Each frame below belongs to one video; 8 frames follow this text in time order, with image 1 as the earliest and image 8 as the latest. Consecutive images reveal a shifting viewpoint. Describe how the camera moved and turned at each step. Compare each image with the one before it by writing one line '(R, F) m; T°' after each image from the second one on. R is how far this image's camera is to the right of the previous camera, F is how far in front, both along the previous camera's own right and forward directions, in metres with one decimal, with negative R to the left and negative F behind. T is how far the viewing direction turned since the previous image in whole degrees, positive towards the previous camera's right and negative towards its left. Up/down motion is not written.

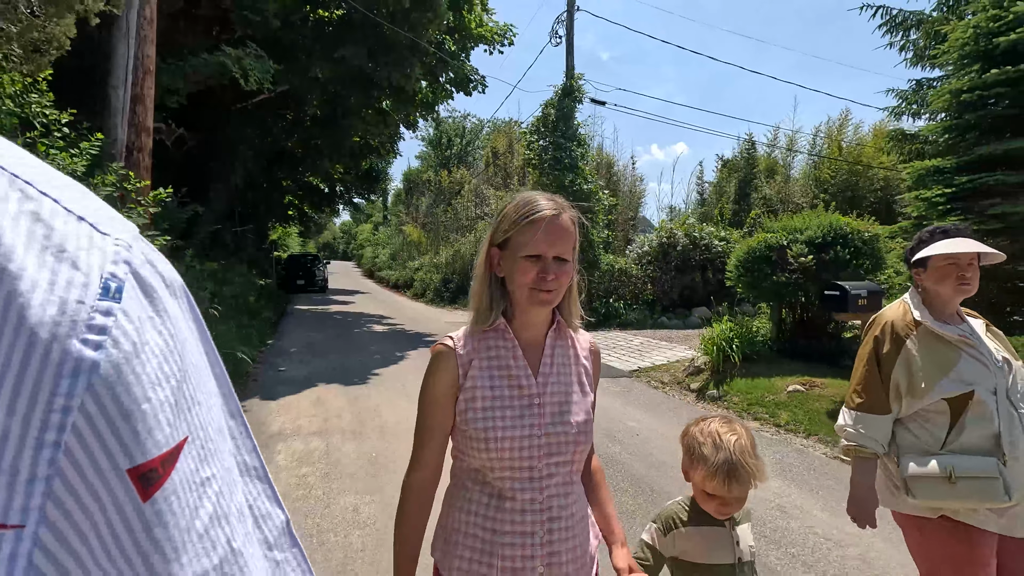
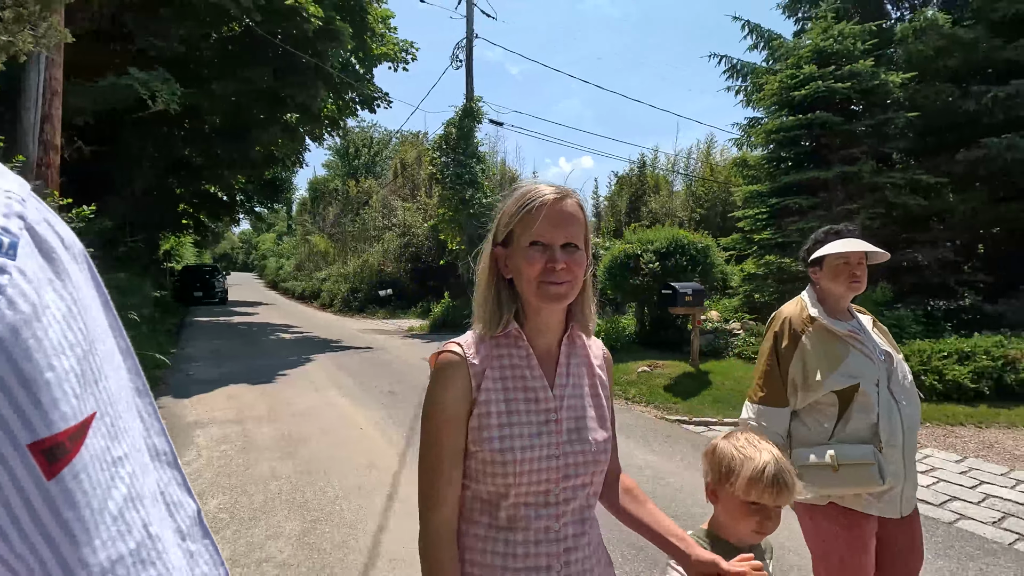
(+0.2, -1.1) m; +9°
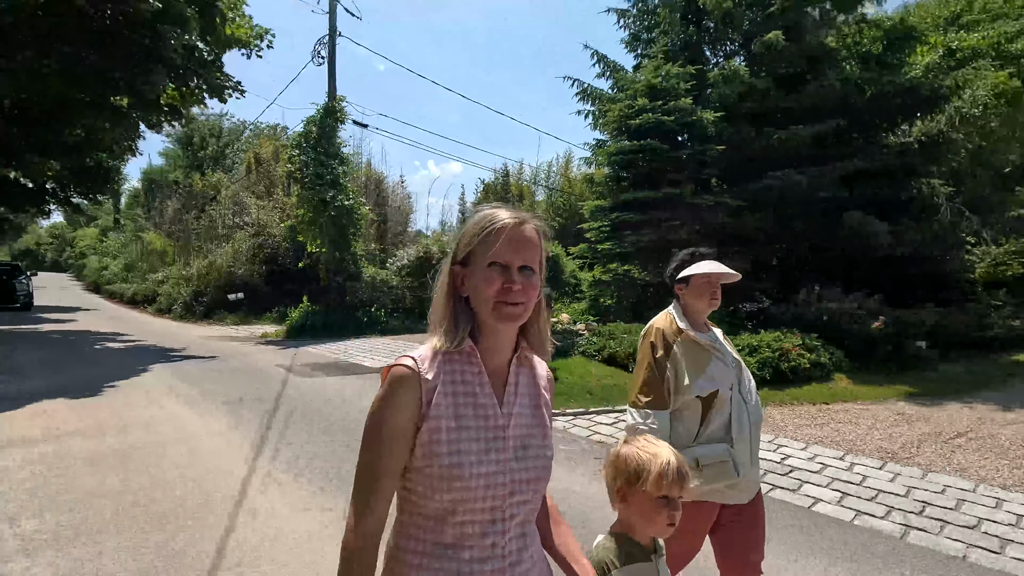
(+0.1, -0.4) m; +14°
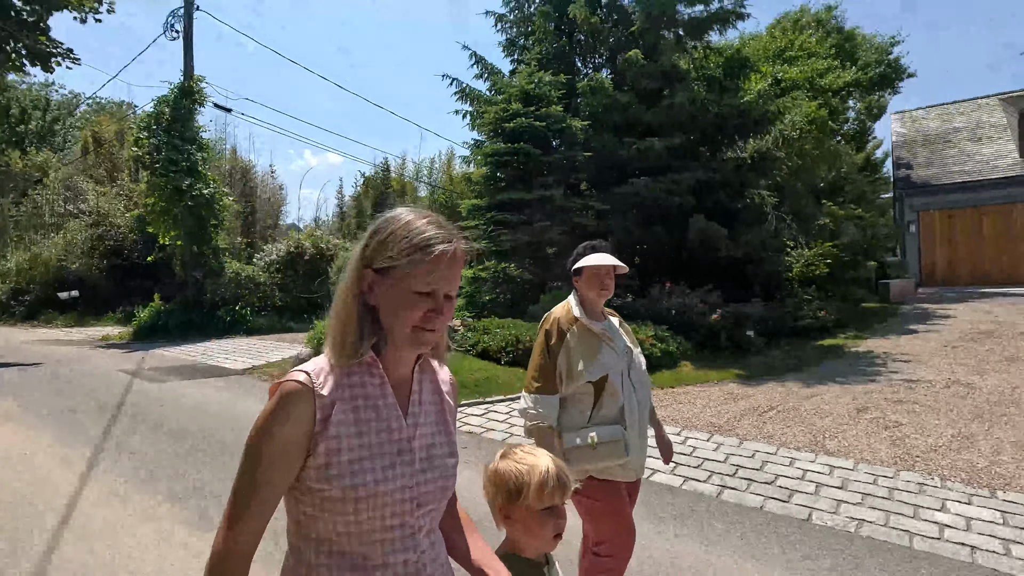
(+0.1, -0.2) m; +12°
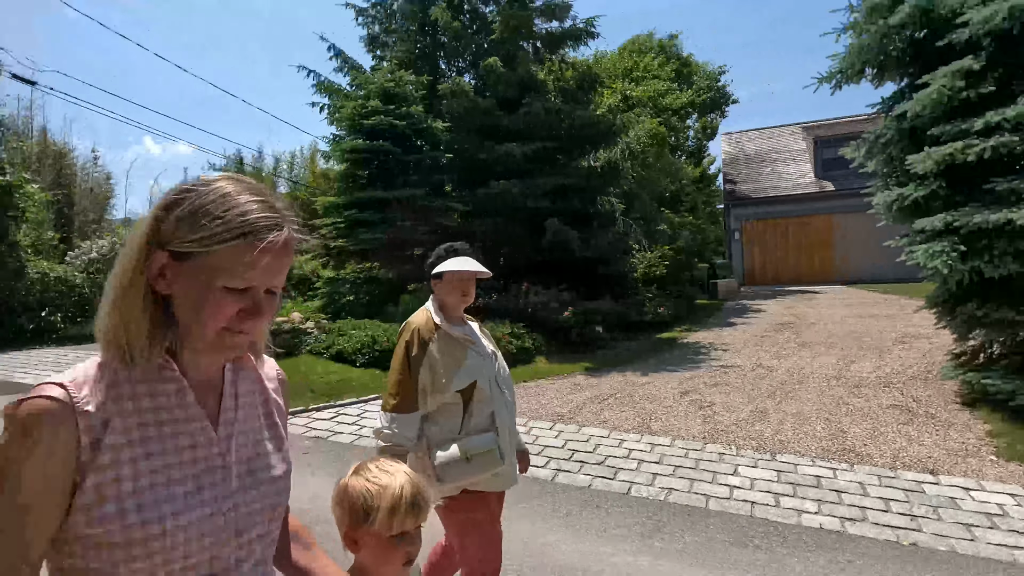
(+0.3, -0.1) m; +13°
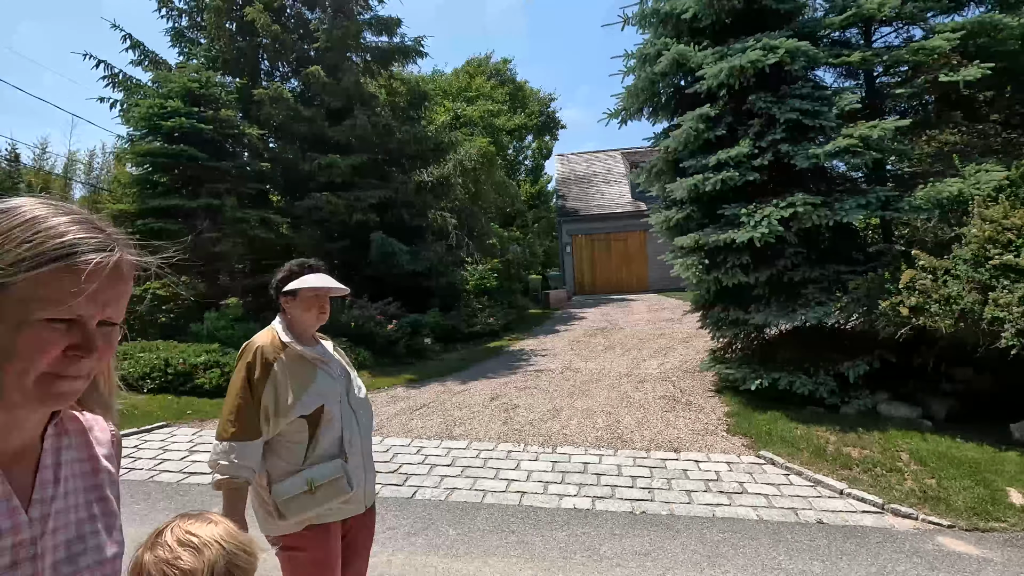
(+0.6, -0.3) m; +15°
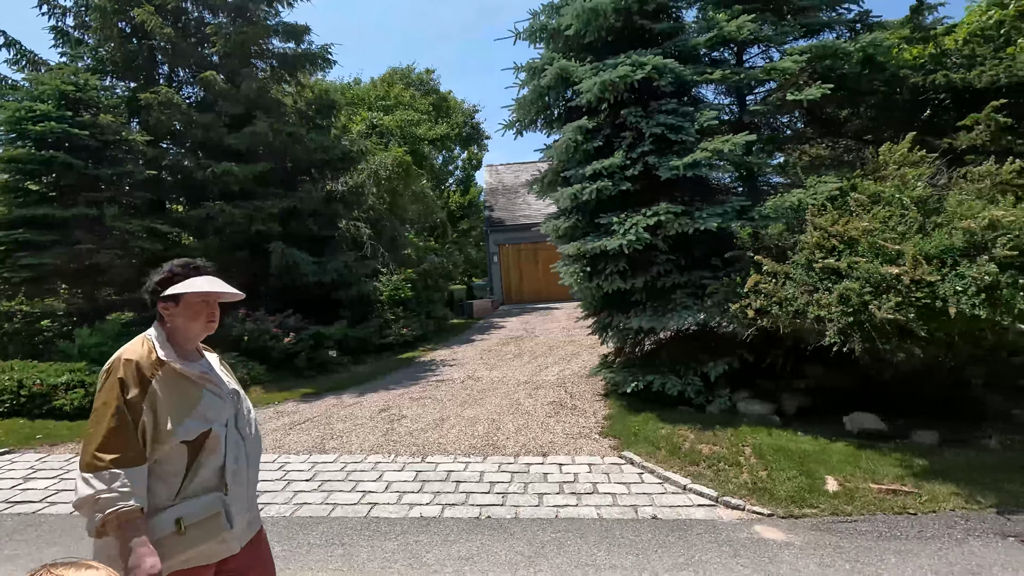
(+0.9, -0.1) m; +6°
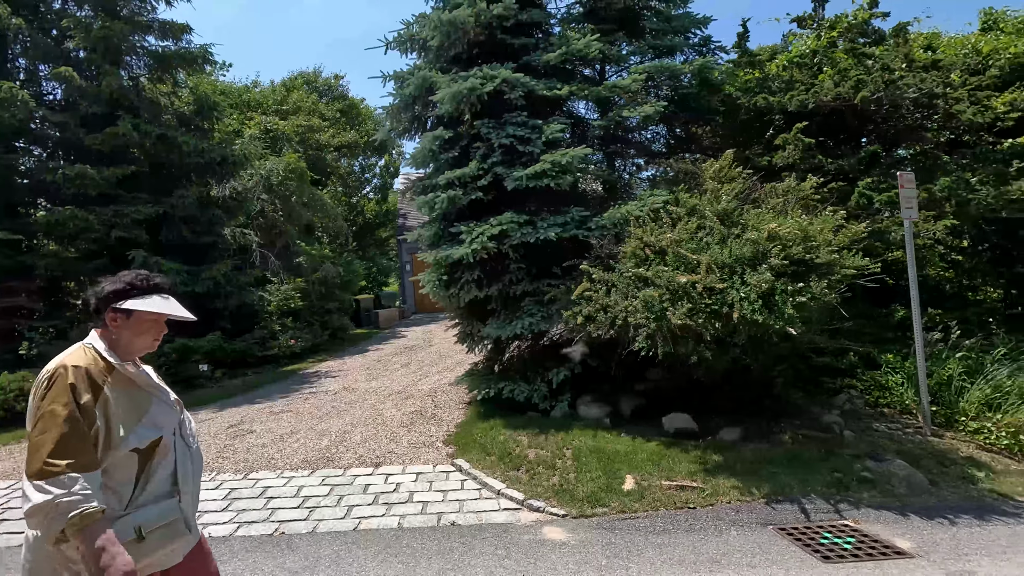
(+1.2, -0.1) m; +6°
